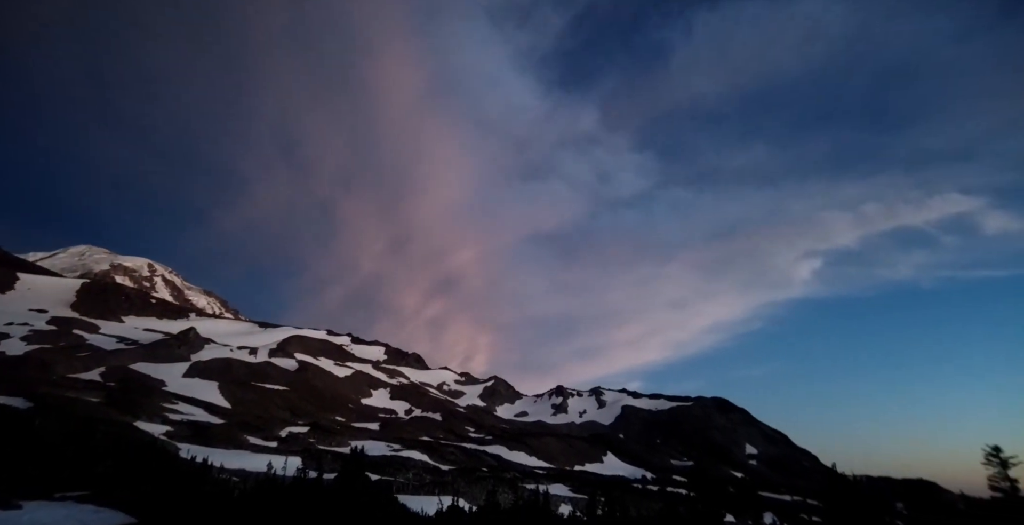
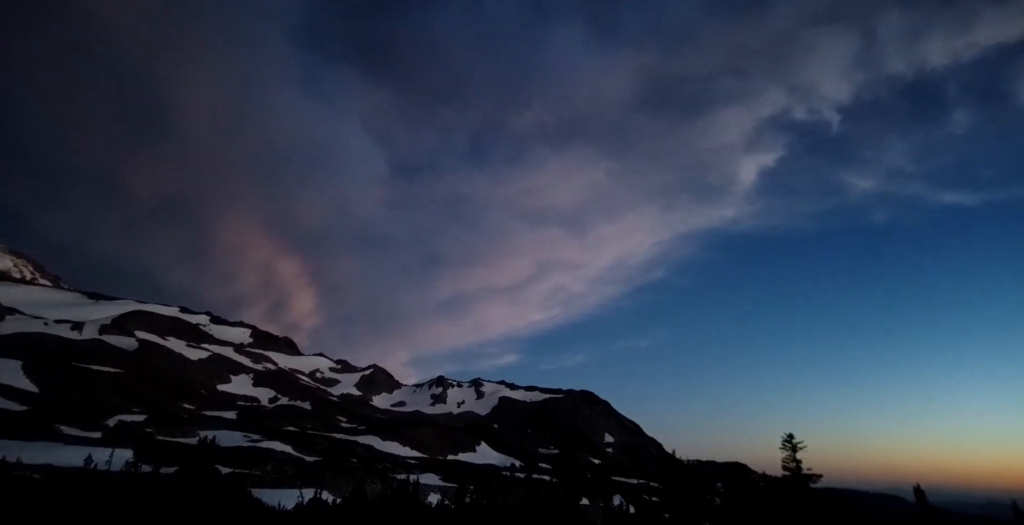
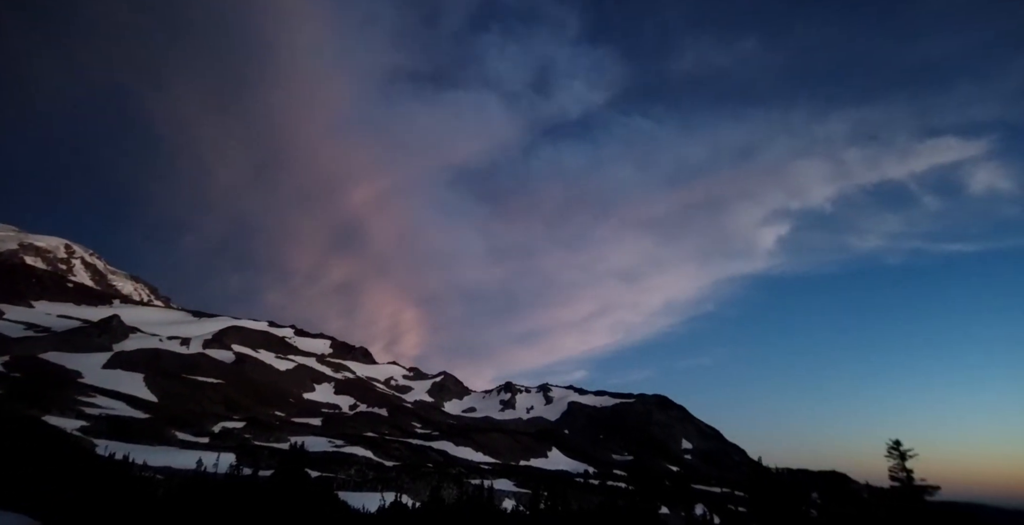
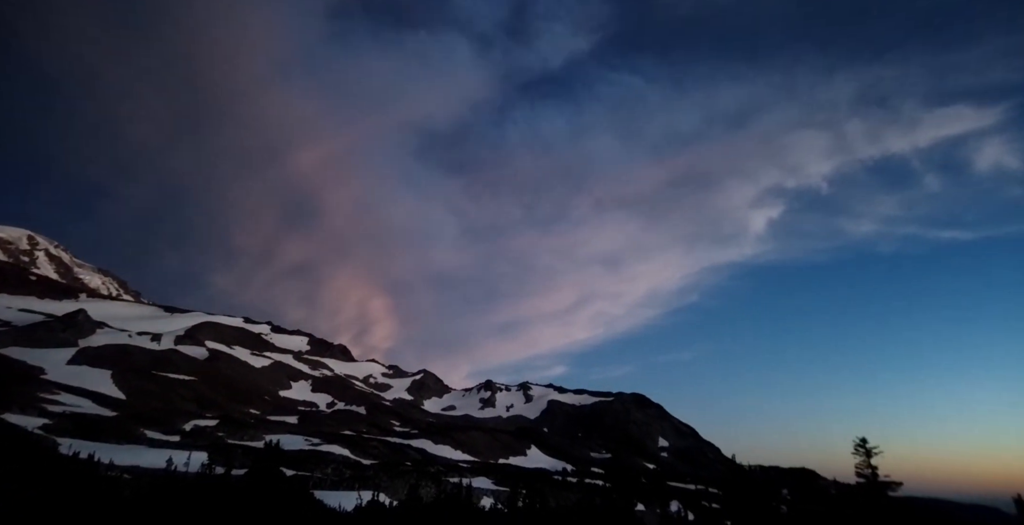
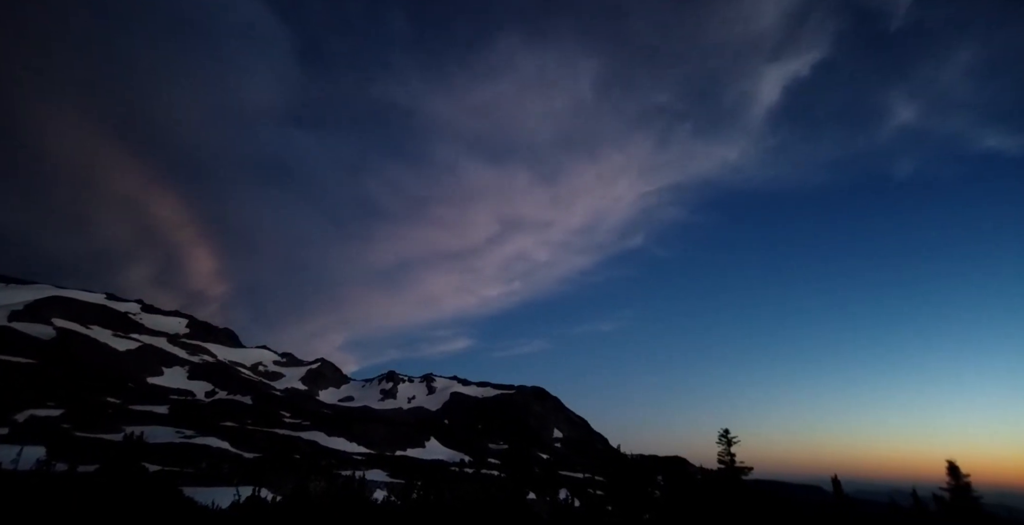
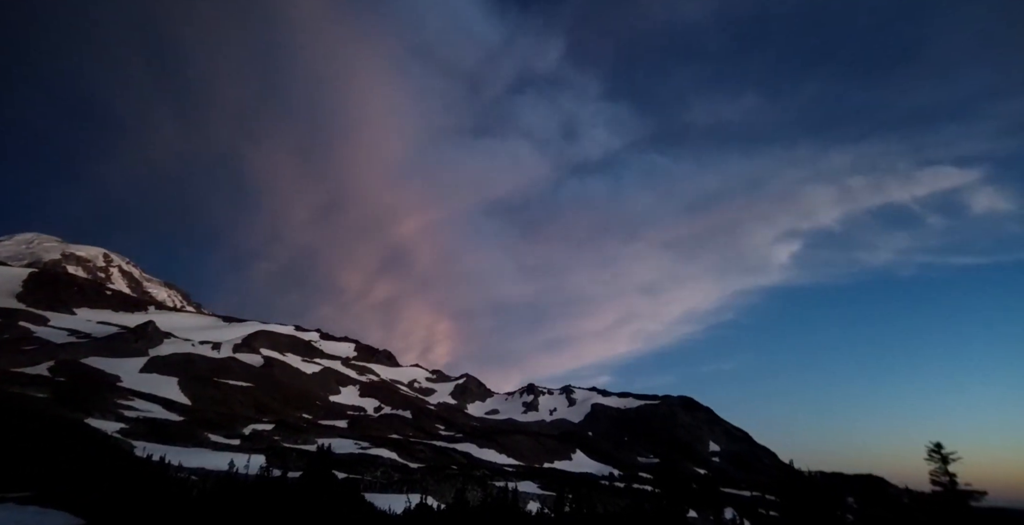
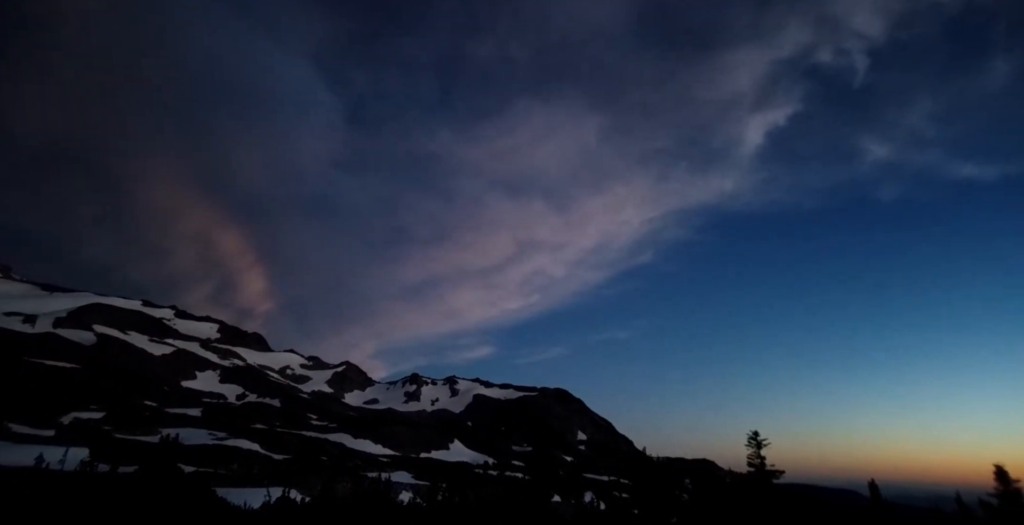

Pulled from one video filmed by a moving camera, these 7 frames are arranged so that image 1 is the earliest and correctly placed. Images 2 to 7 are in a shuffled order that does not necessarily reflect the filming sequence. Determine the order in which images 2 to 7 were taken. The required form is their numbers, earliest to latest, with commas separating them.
6, 3, 4, 2, 7, 5
